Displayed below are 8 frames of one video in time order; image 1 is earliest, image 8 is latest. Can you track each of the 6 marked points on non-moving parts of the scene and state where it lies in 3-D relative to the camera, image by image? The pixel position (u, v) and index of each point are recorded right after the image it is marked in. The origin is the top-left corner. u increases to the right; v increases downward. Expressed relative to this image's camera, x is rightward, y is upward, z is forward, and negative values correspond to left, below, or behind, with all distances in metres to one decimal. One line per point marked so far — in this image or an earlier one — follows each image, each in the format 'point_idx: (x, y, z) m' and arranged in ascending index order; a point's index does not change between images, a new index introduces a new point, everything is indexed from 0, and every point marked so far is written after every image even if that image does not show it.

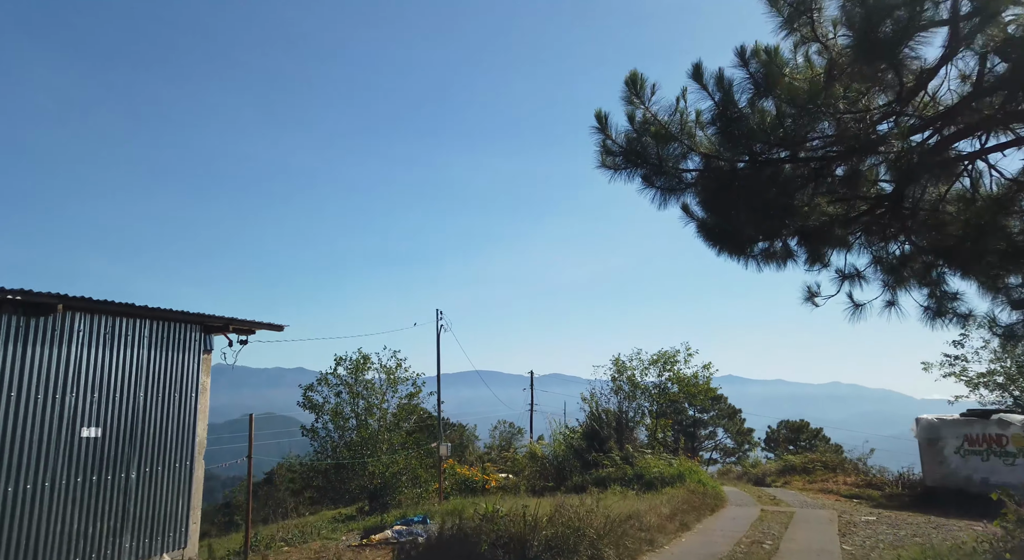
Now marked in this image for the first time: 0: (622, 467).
0: (+2.9, -4.9, +18.5) m
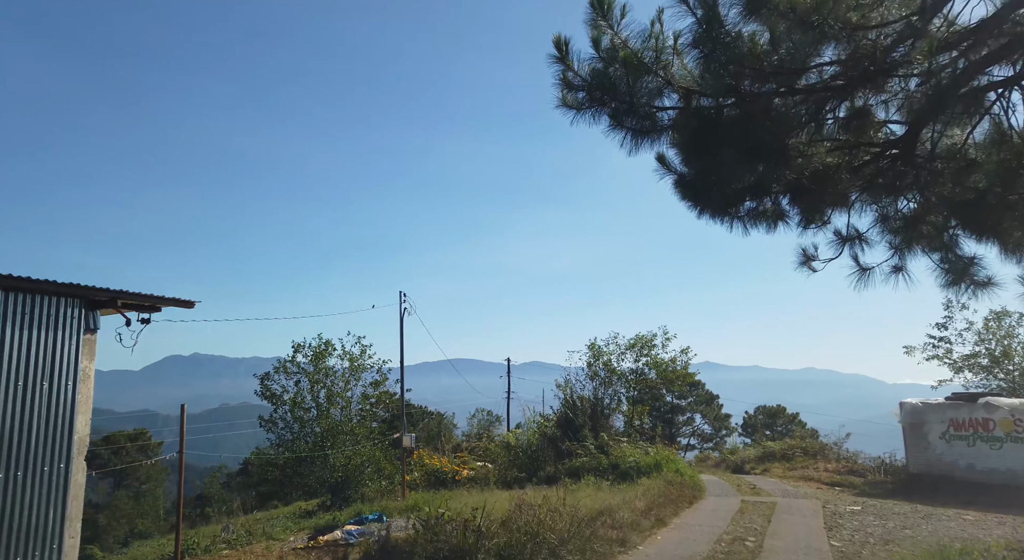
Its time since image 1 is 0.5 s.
0: (+2.1, -4.4, +17.7) m
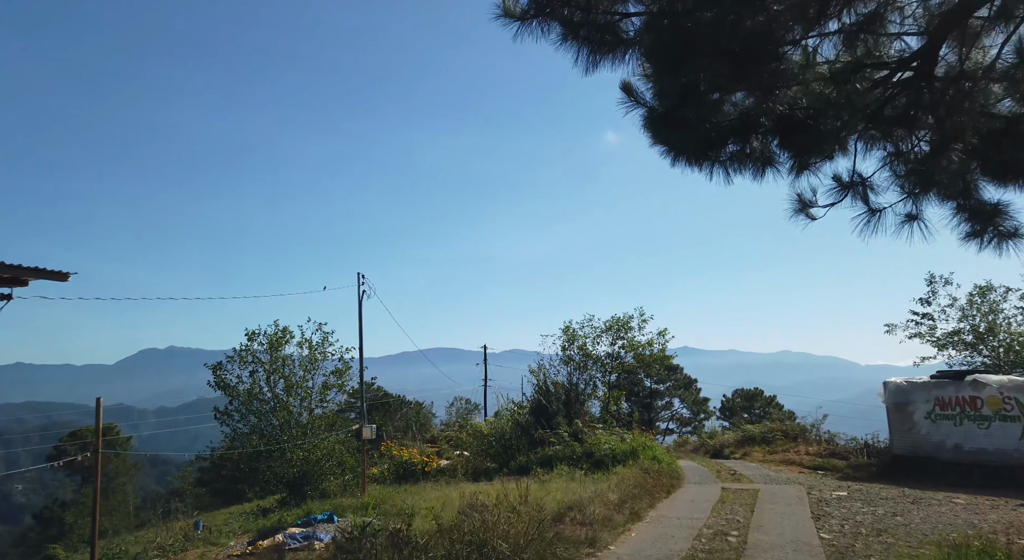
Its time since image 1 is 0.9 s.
0: (+1.4, -3.9, +16.8) m
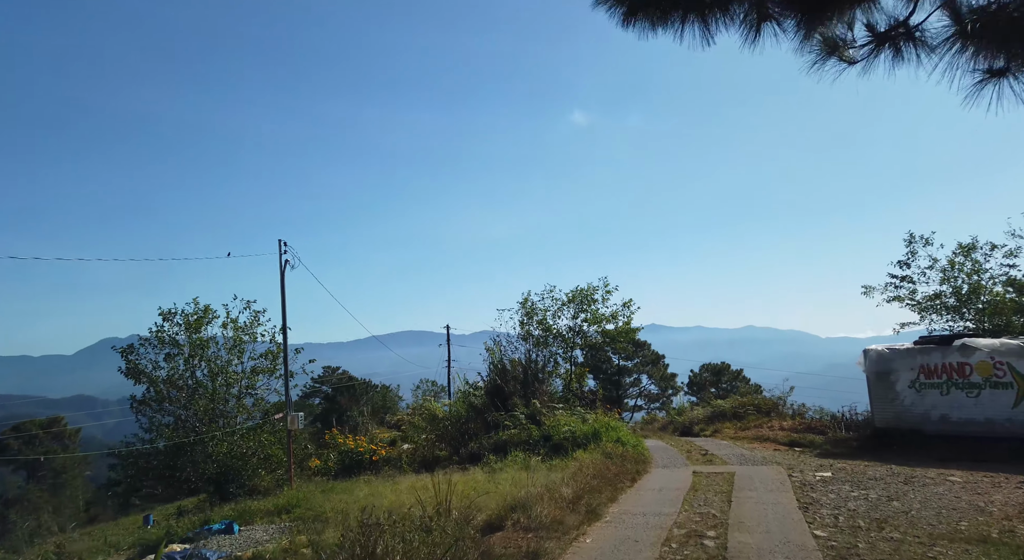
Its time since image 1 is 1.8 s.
0: (+0.3, -3.2, +15.2) m
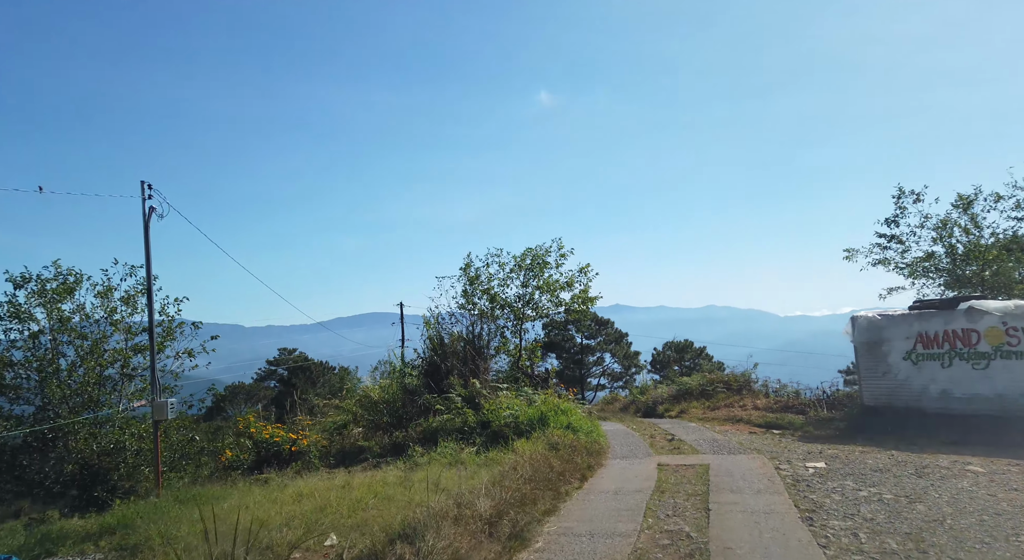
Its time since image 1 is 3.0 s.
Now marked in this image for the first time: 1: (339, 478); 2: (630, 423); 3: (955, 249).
0: (-0.9, -2.4, +12.8) m
1: (-2.4, -2.7, +9.7) m
2: (+2.9, -3.5, +17.3) m
3: (+9.7, +0.7, +15.4) m
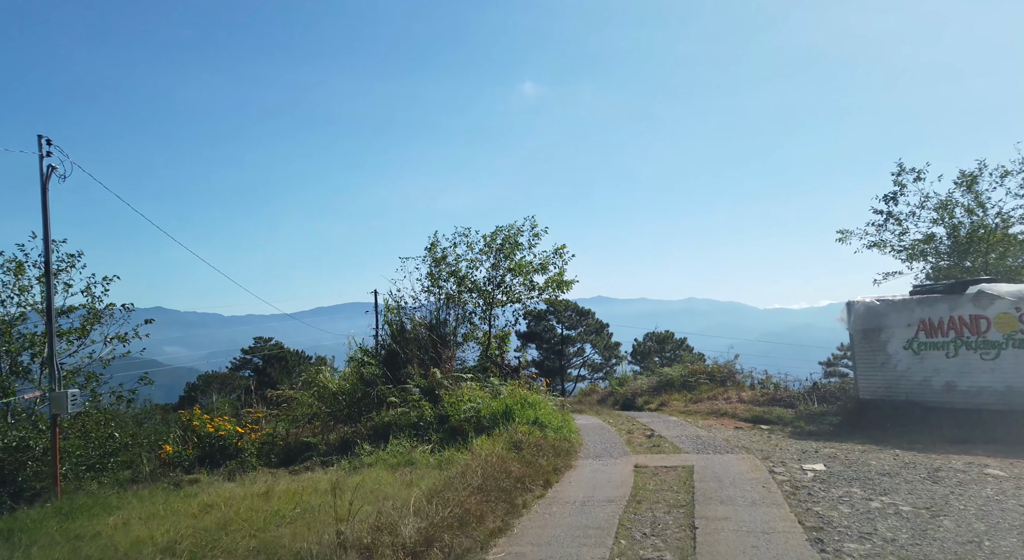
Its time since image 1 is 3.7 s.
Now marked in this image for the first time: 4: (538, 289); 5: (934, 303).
0: (-1.5, -2.0, +11.5) m
1: (-2.9, -2.4, +8.4) m
2: (+2.2, -3.1, +16.1) m
3: (+9.0, +1.0, +14.3) m
4: (+0.6, -0.2, +16.0) m
5: (+7.0, -0.4, +11.7) m
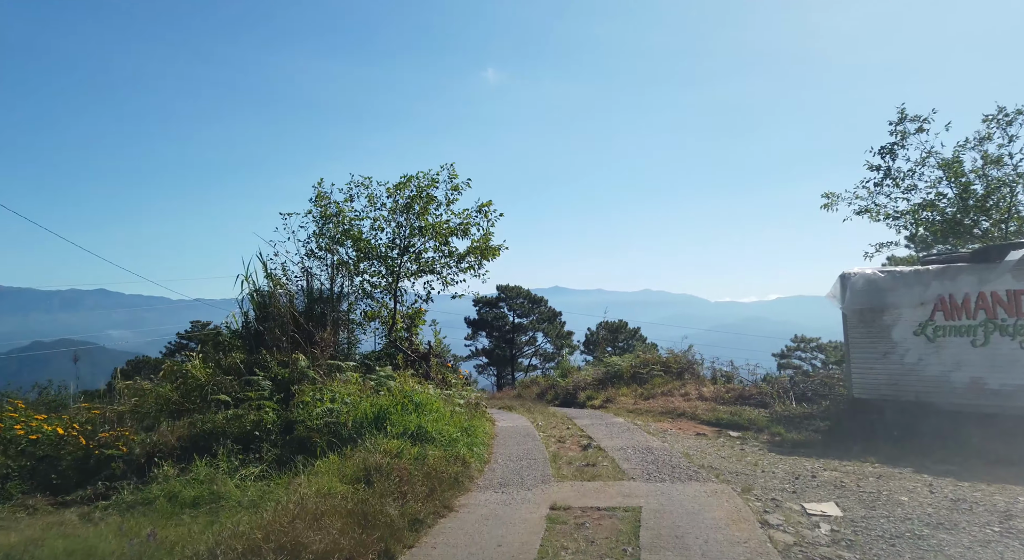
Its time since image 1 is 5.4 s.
0: (-2.9, -1.4, +8.2) m
1: (-4.1, -1.8, +5.1) m
2: (+0.5, -2.5, +13.1) m
3: (+7.5, +1.5, +11.6) m
4: (-1.0, +0.4, +12.8) m
5: (+5.6, +0.1, +8.9) m
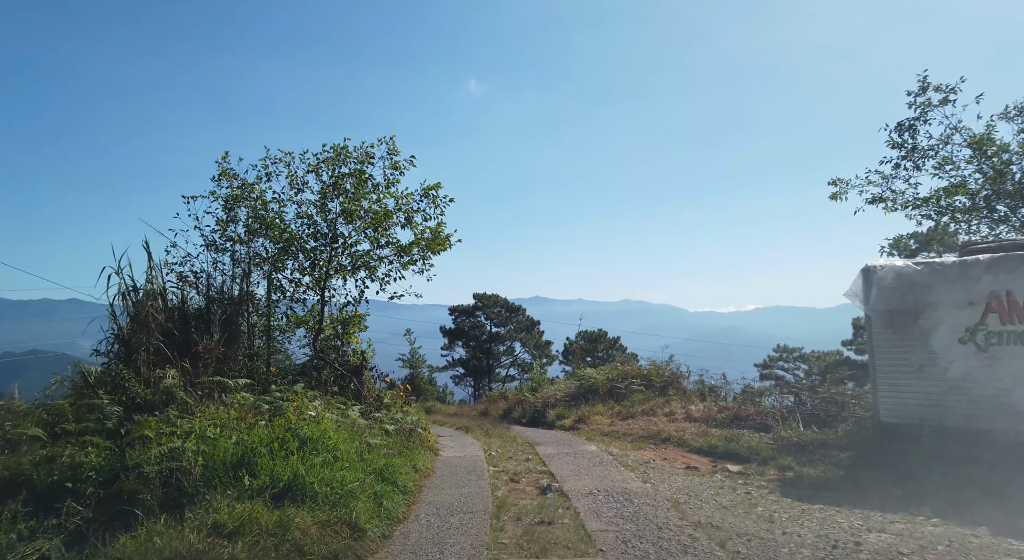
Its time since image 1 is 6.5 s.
0: (-3.5, -1.4, +6.0) m
1: (-4.6, -1.7, +2.8) m
2: (-0.2, -2.5, +11.0) m
3: (+6.8, +1.5, +9.8) m
4: (-1.7, +0.4, +10.7) m
5: (+5.0, +0.1, +7.0) m
